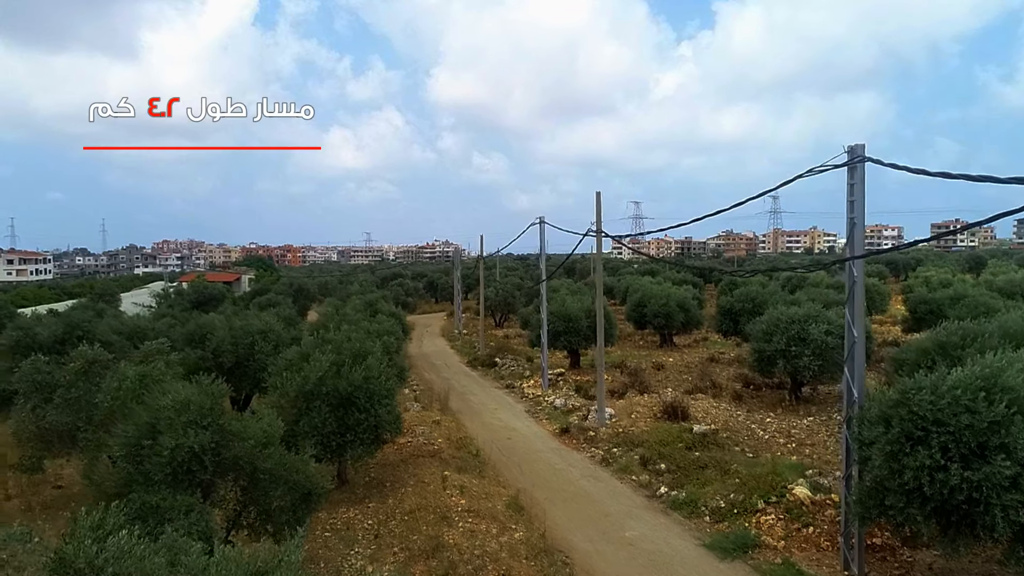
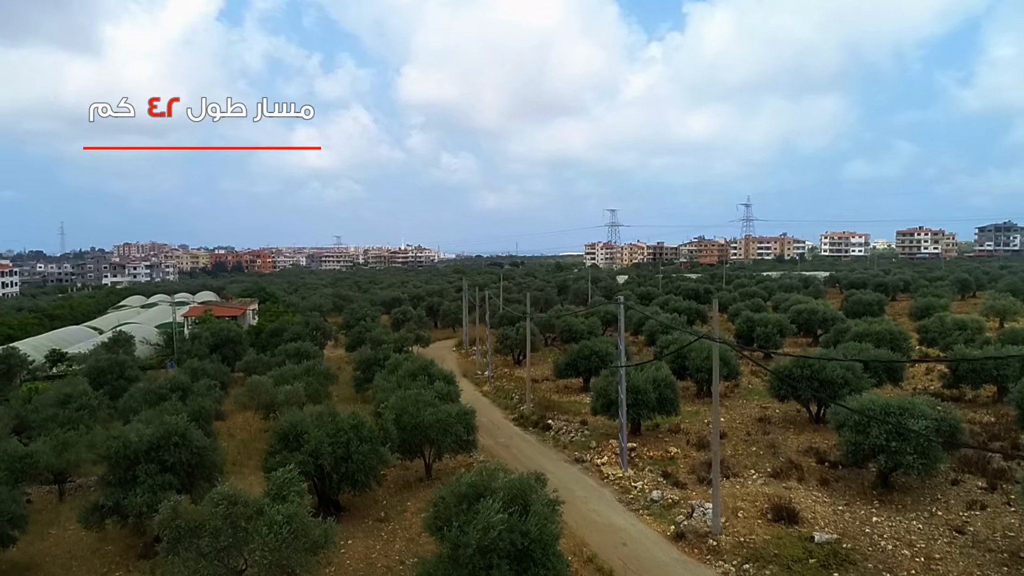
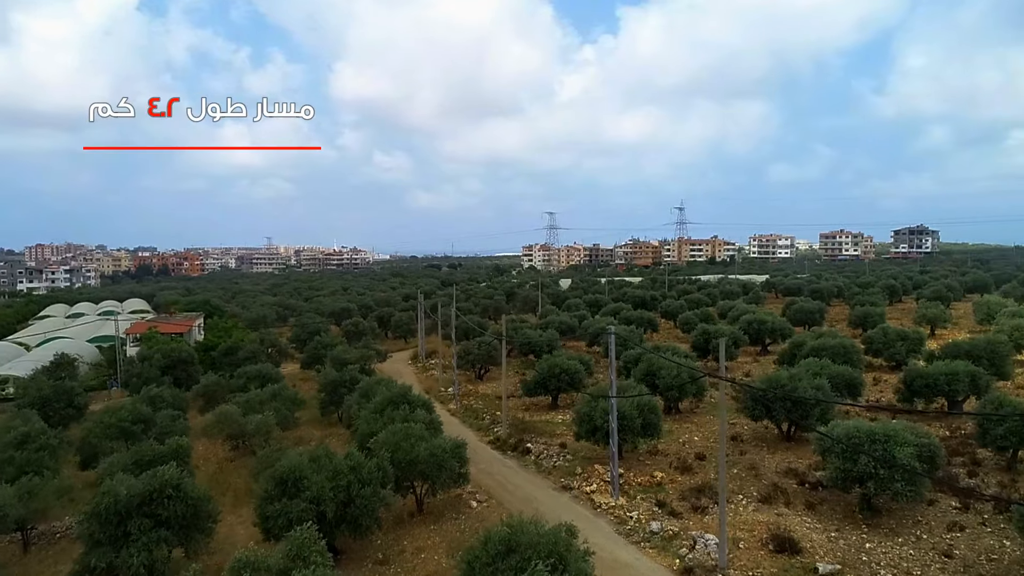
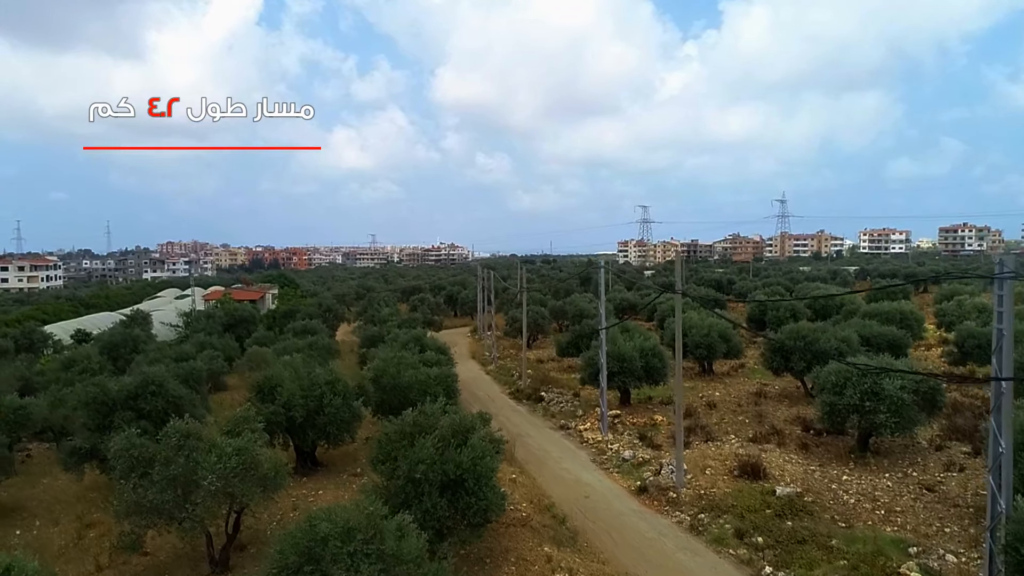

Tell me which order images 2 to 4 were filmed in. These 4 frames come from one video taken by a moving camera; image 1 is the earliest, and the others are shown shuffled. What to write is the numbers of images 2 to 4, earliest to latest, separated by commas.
4, 2, 3
